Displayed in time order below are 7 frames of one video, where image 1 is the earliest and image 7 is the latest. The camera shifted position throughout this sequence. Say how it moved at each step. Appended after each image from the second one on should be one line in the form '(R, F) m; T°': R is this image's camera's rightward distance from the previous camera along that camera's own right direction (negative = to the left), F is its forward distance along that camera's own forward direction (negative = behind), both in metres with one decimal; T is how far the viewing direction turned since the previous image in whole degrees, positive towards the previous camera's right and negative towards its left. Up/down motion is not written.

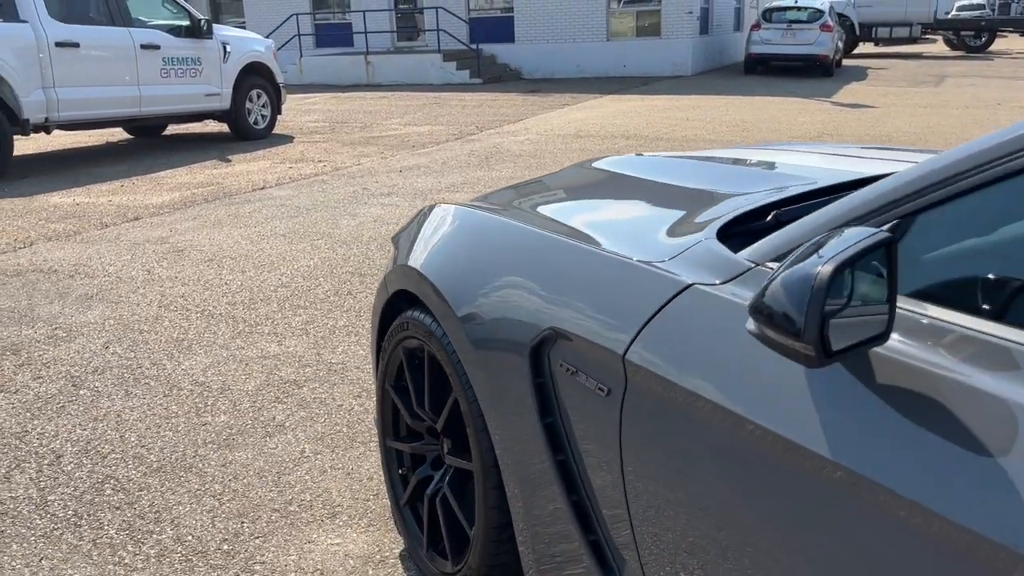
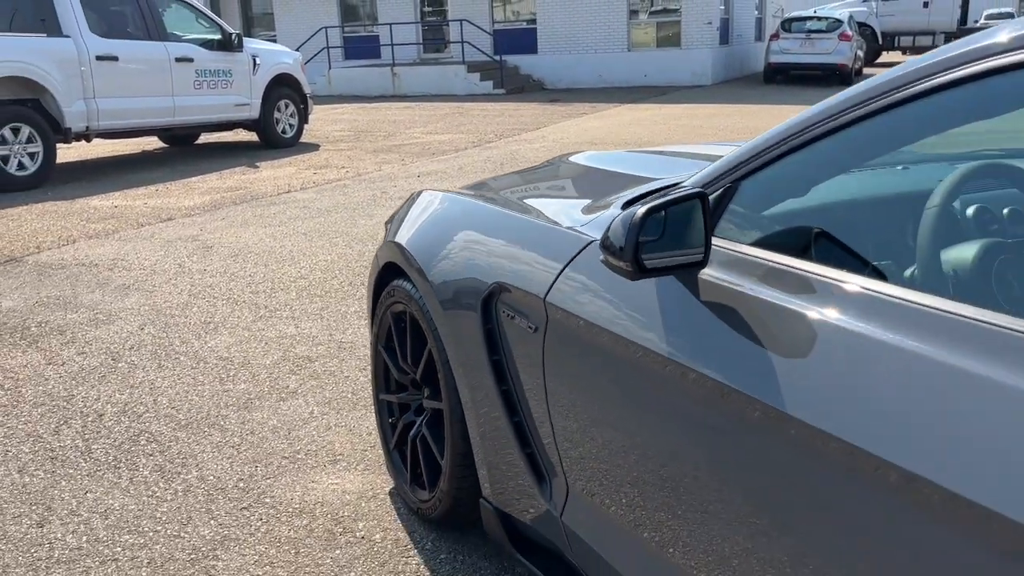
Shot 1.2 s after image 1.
(+0.2, -0.4) m; -2°
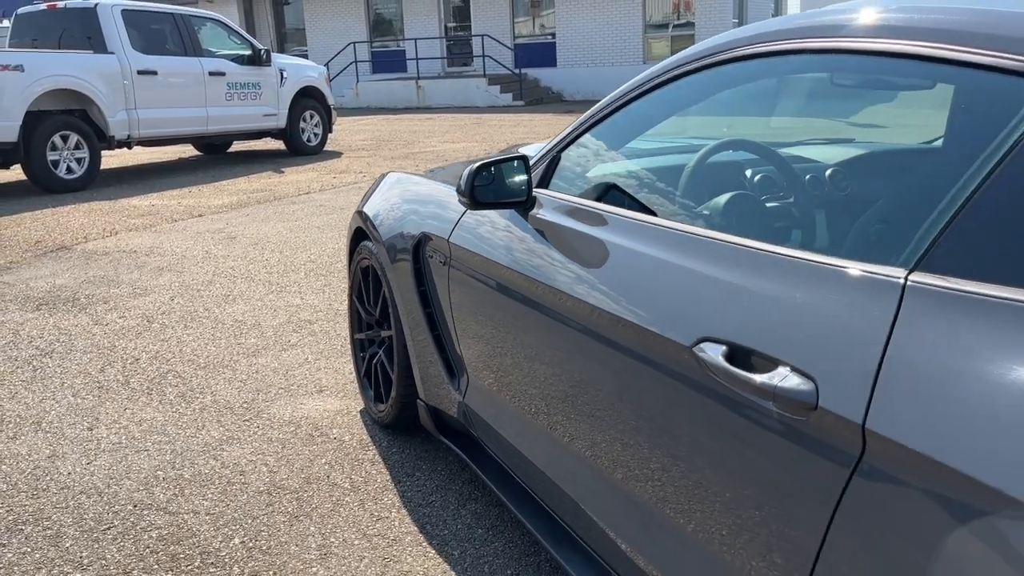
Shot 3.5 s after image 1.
(+0.4, -0.8) m; -2°
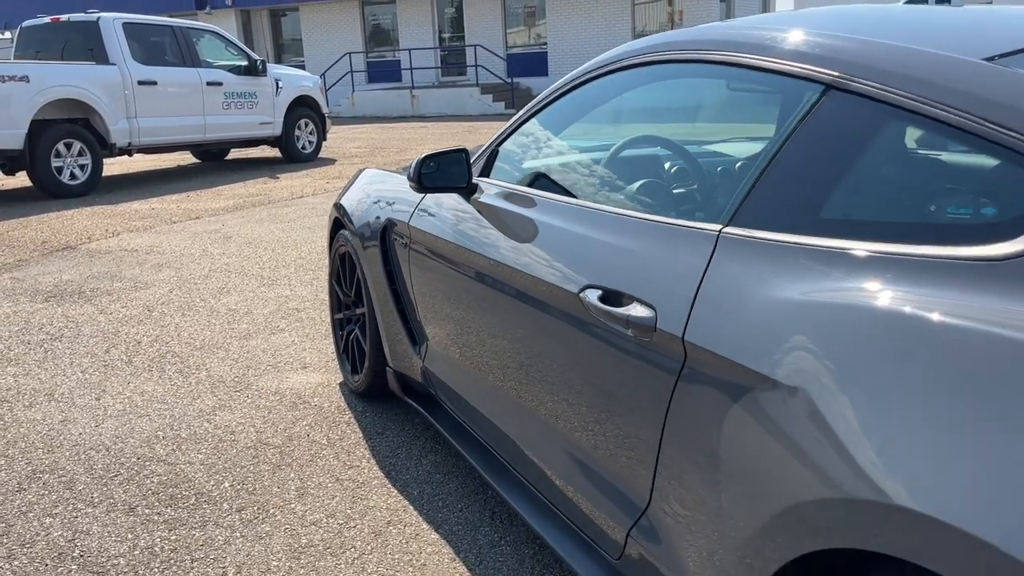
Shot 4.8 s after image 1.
(+0.2, -0.5) m; 0°
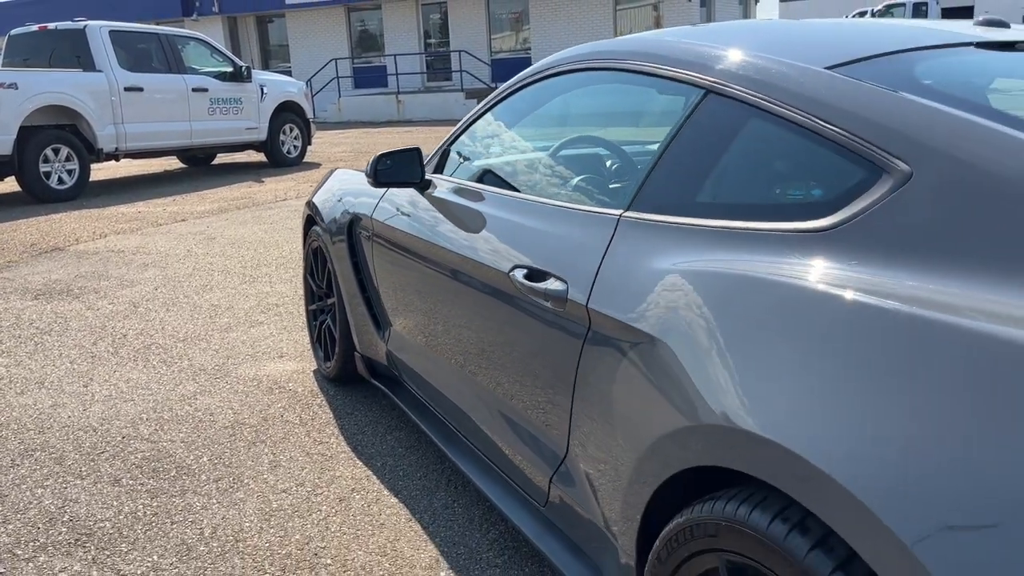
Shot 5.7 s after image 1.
(+0.1, -0.3) m; +1°
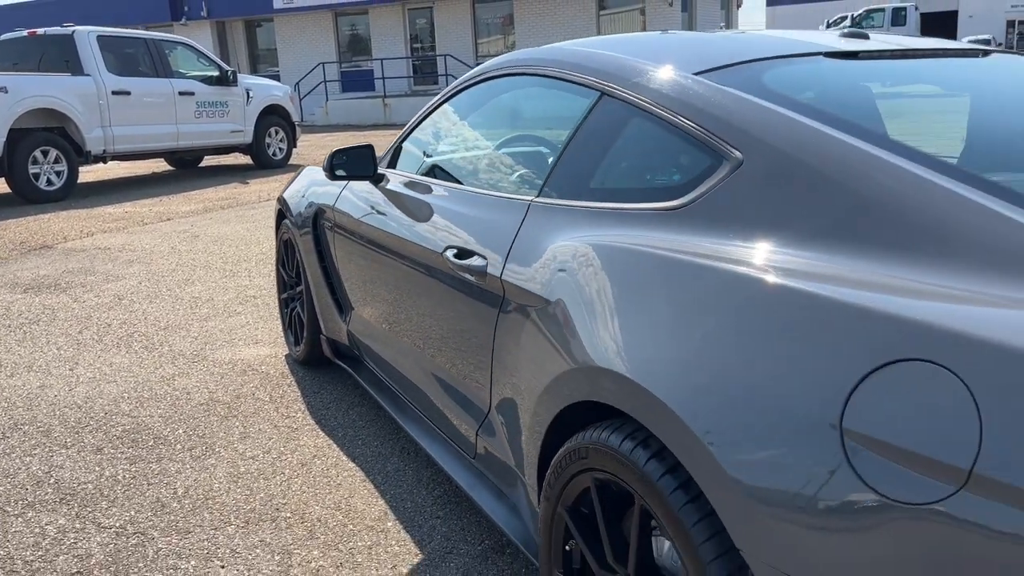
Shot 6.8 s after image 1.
(+0.2, -0.3) m; +1°
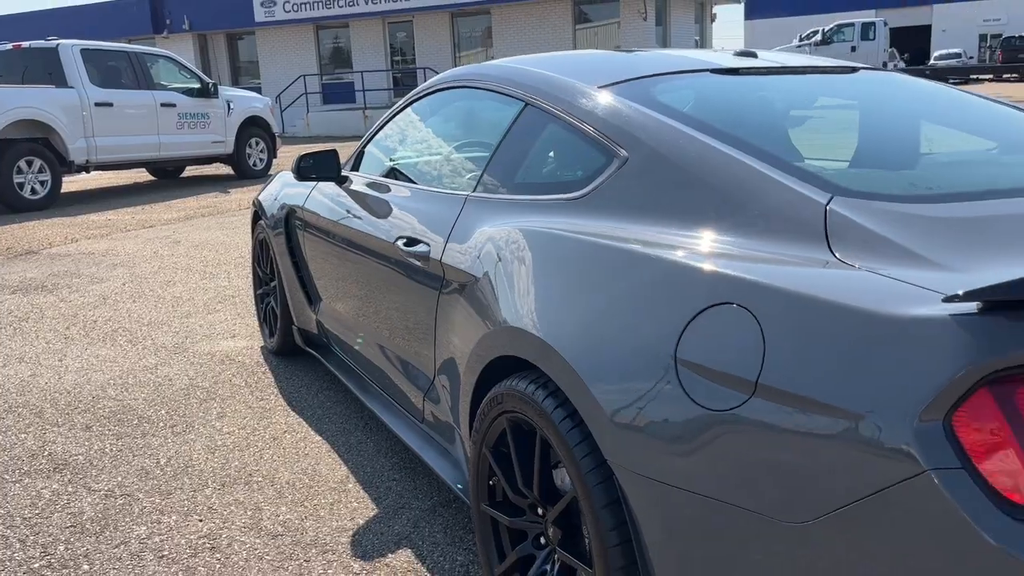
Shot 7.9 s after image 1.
(+0.1, -0.4) m; +1°
